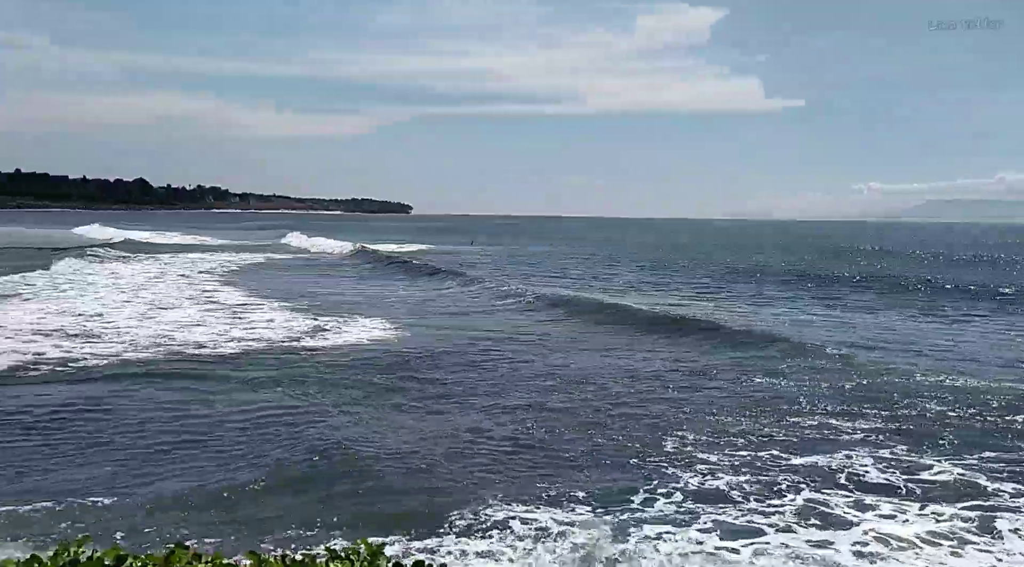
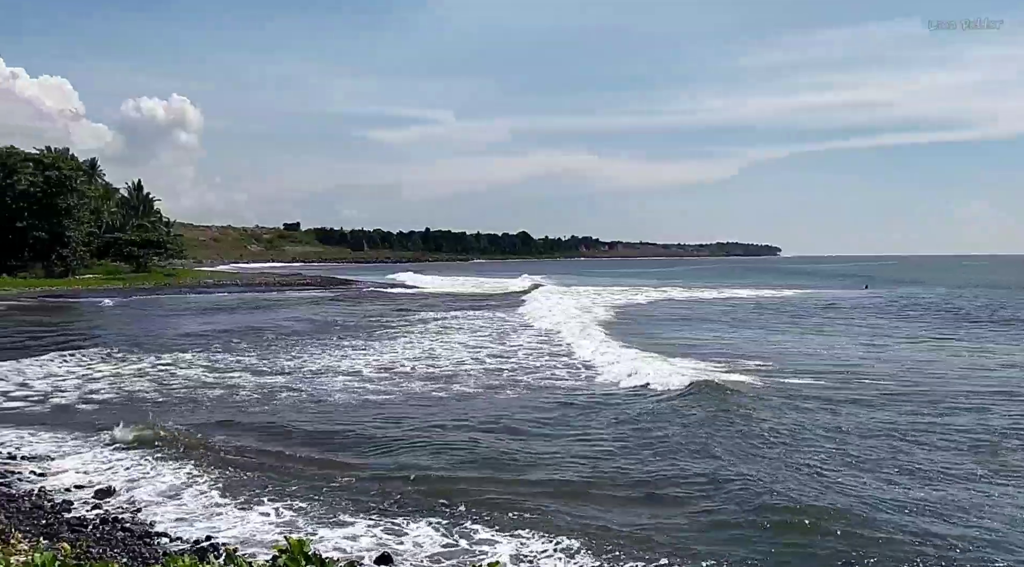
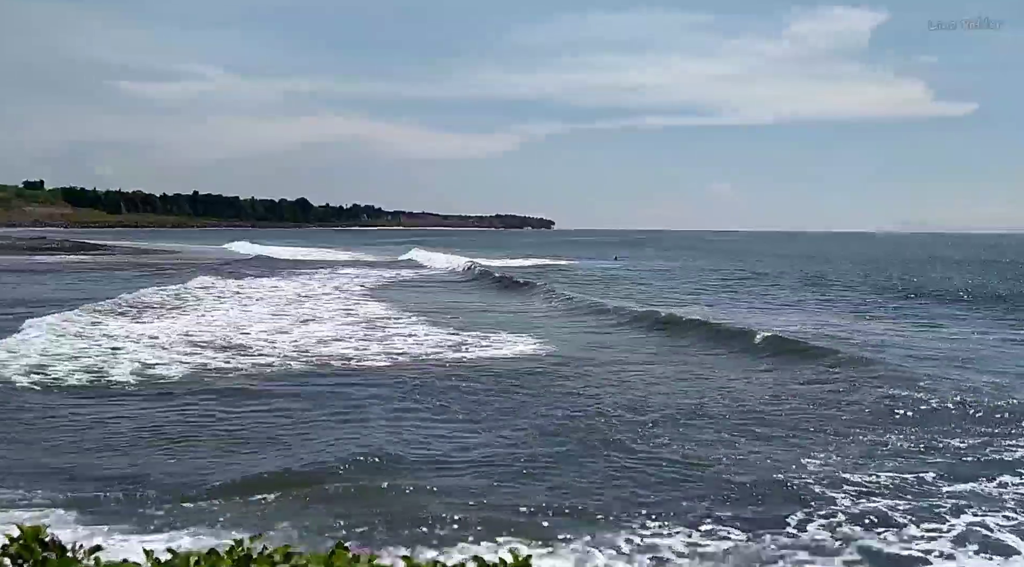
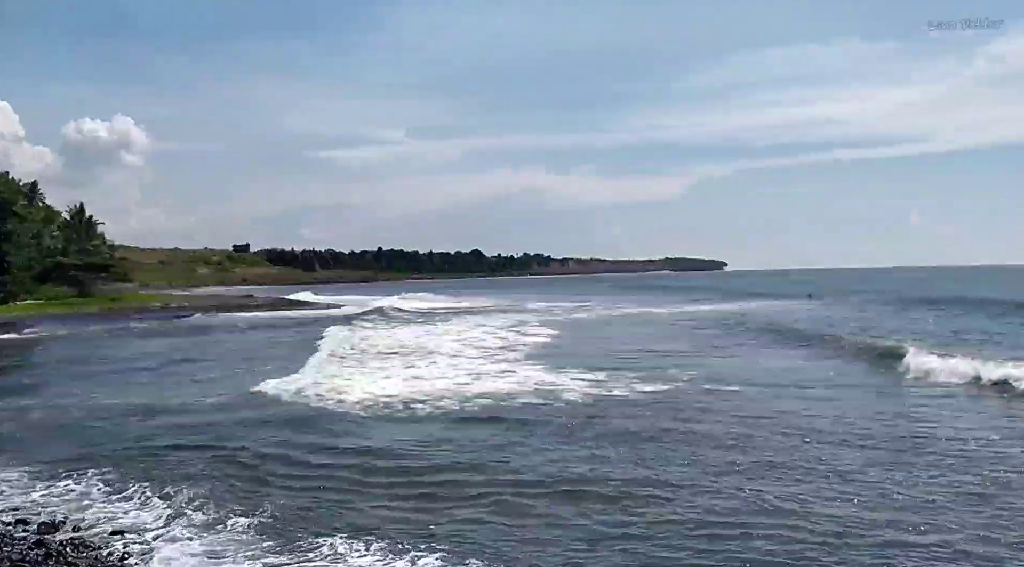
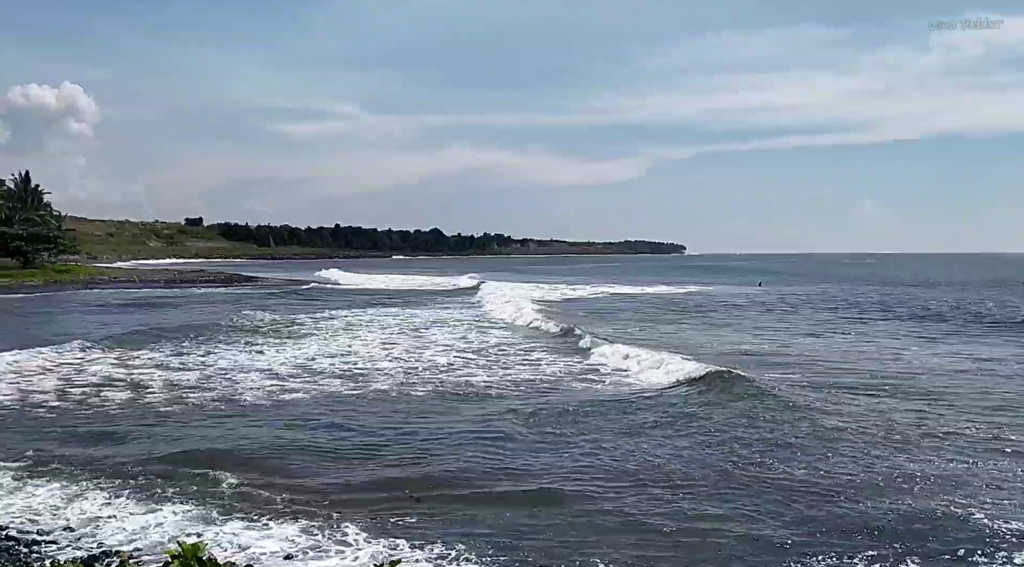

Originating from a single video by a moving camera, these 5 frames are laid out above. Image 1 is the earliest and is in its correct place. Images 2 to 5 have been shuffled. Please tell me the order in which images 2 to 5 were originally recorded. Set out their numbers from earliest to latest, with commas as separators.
3, 5, 2, 4
